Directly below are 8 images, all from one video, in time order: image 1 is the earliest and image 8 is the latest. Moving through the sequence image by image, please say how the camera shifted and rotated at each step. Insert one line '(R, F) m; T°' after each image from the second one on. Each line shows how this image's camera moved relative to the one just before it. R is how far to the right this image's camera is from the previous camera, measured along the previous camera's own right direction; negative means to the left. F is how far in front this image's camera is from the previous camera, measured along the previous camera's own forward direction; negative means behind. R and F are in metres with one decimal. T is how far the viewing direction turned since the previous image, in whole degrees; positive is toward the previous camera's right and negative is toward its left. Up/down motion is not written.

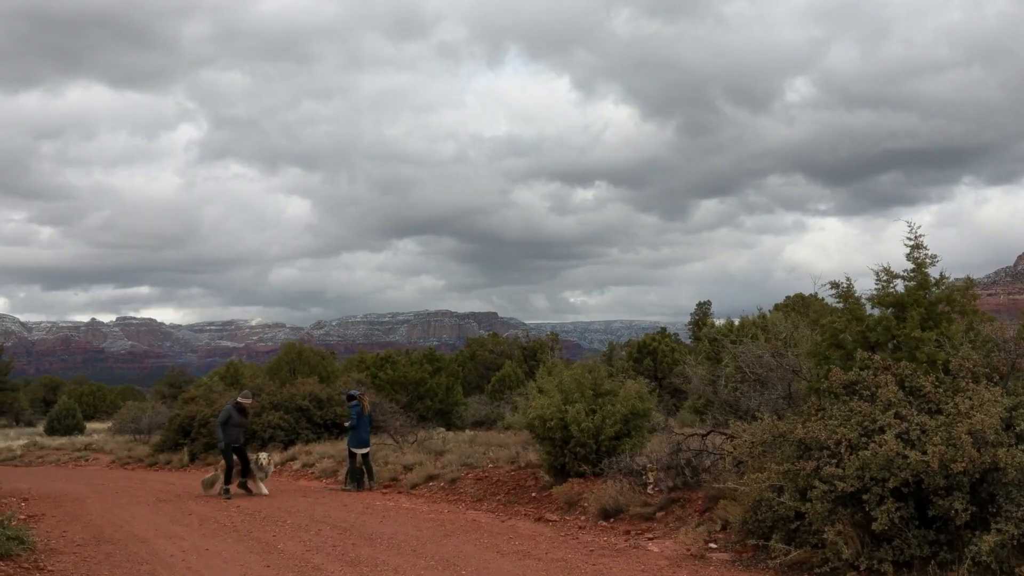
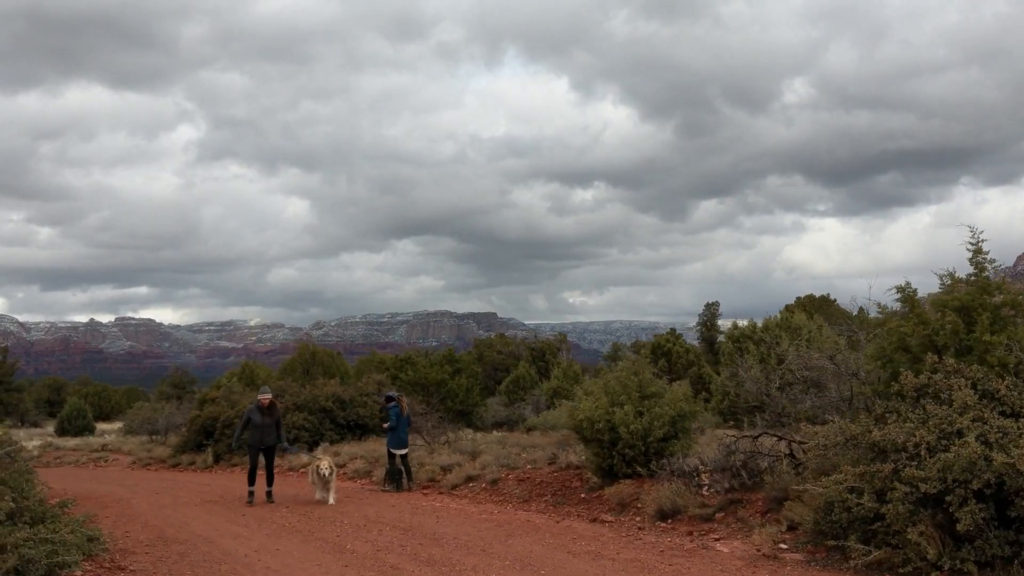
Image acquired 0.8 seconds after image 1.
(-0.8, -0.1) m; 0°
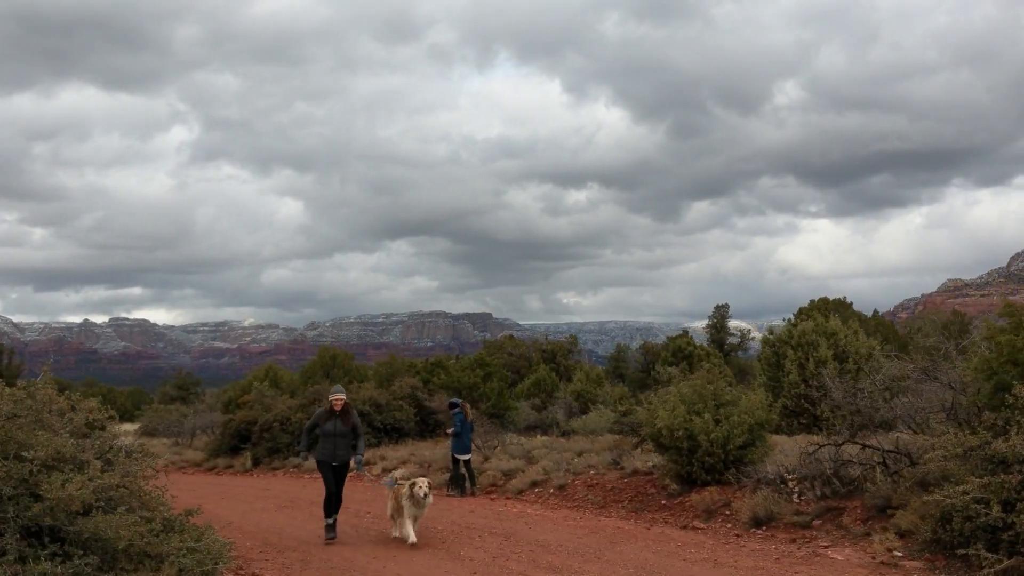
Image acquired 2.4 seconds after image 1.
(-1.3, -0.2) m; 0°
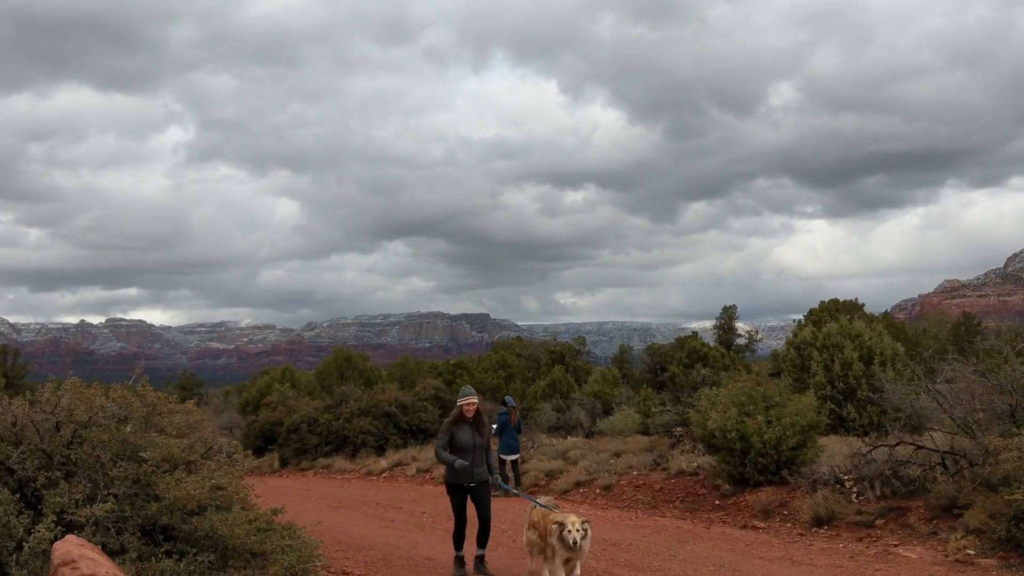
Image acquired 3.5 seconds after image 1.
(-0.9, -0.2) m; 0°
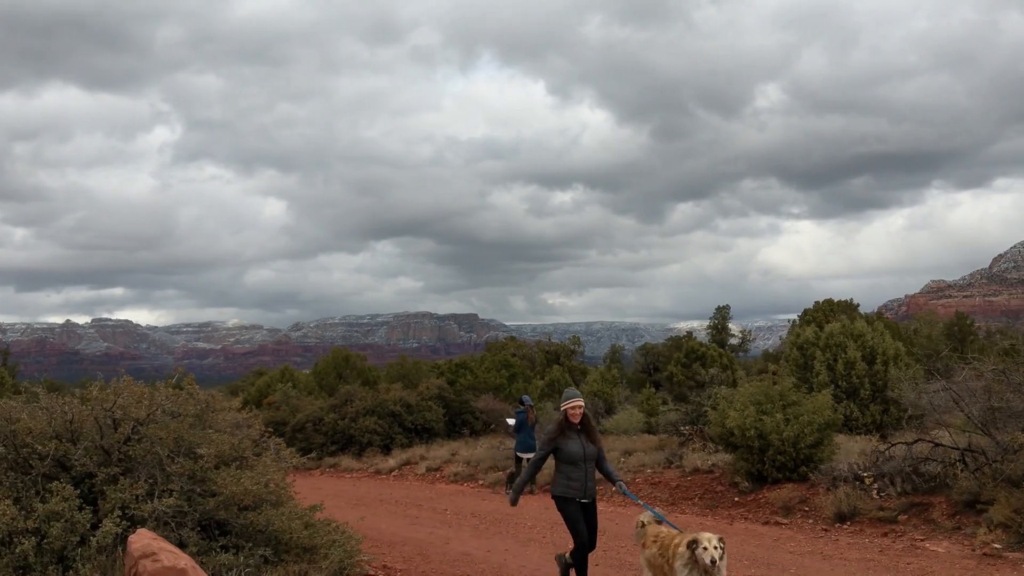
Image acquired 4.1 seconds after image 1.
(-0.5, -0.2) m; +1°
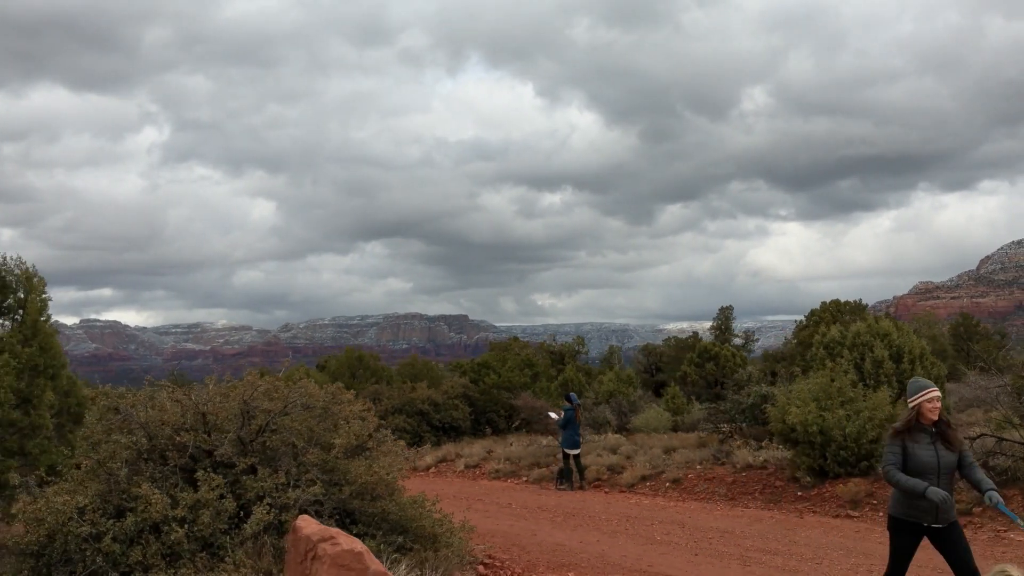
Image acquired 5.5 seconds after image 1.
(-1.2, -0.2) m; 0°
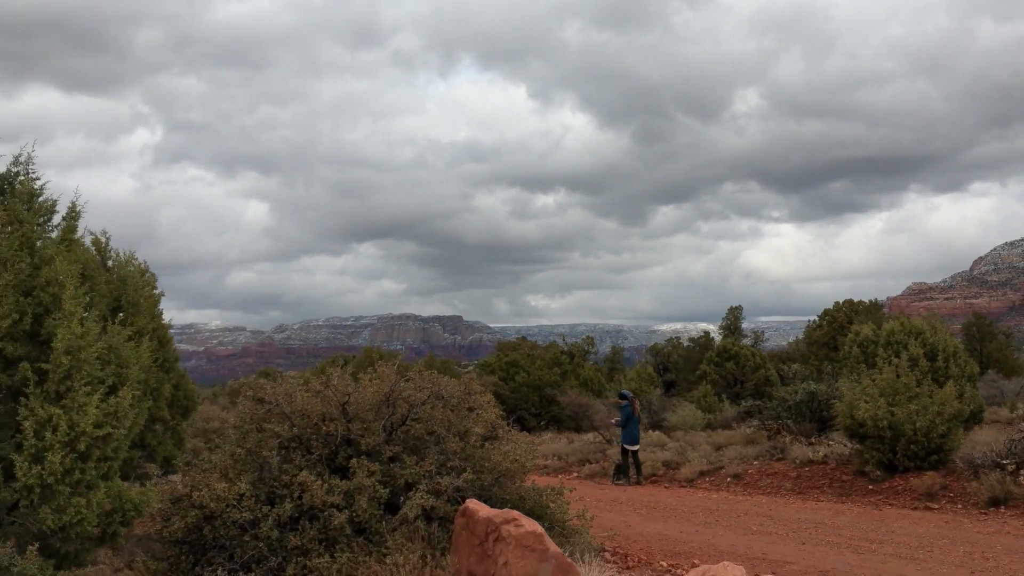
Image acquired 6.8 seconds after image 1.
(-1.3, -0.2) m; 0°
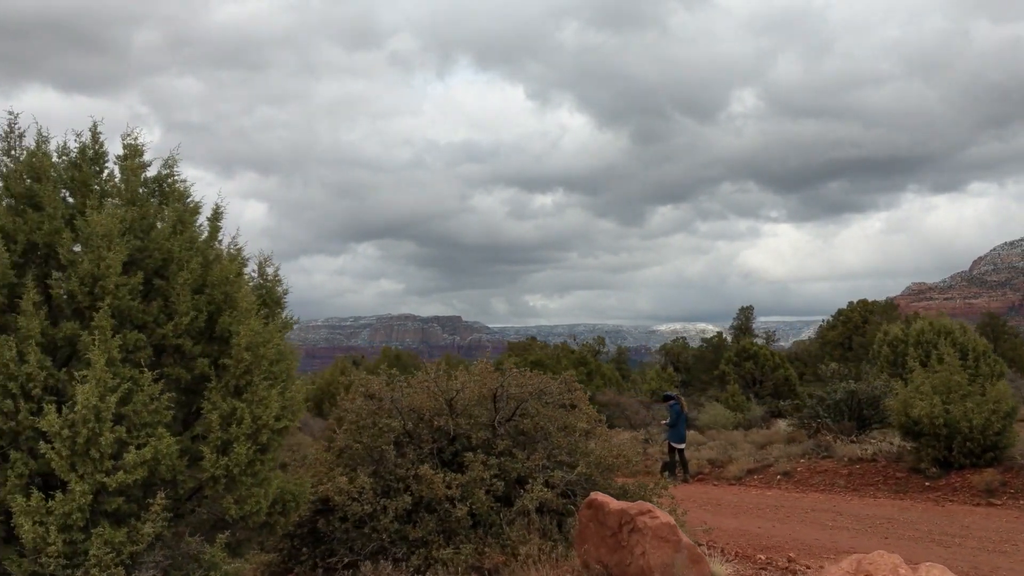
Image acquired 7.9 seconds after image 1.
(-1.0, -0.2) m; 0°
